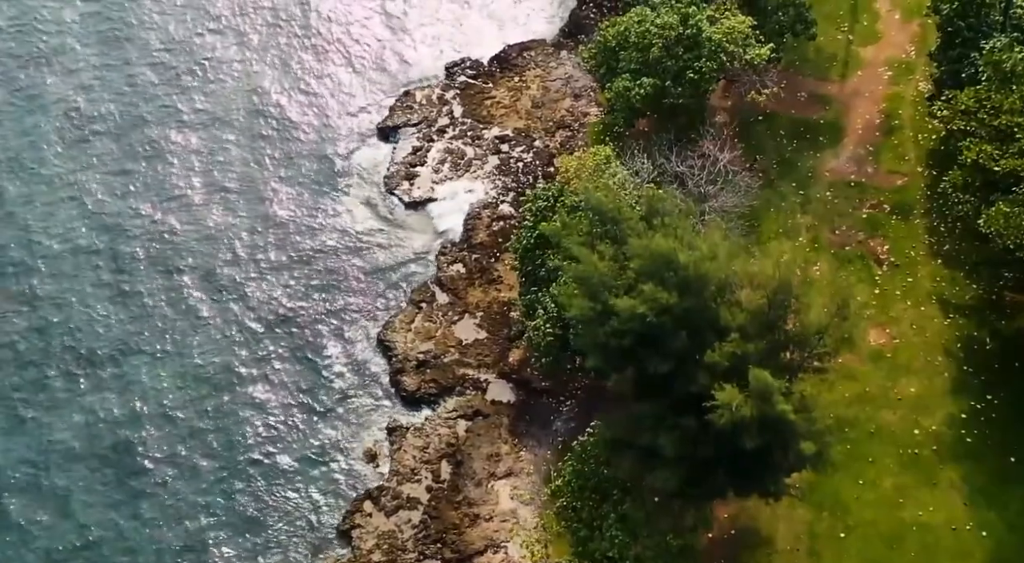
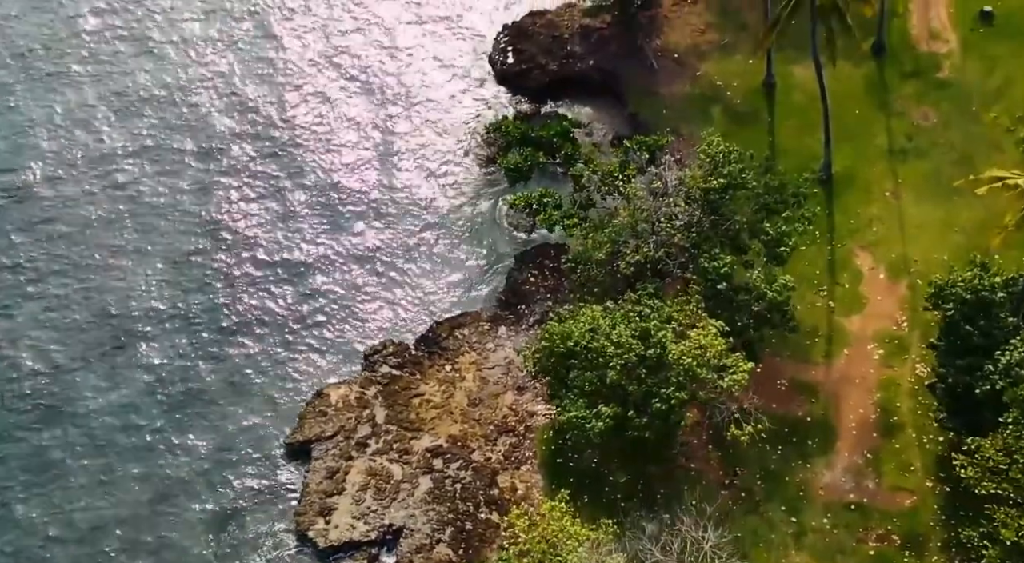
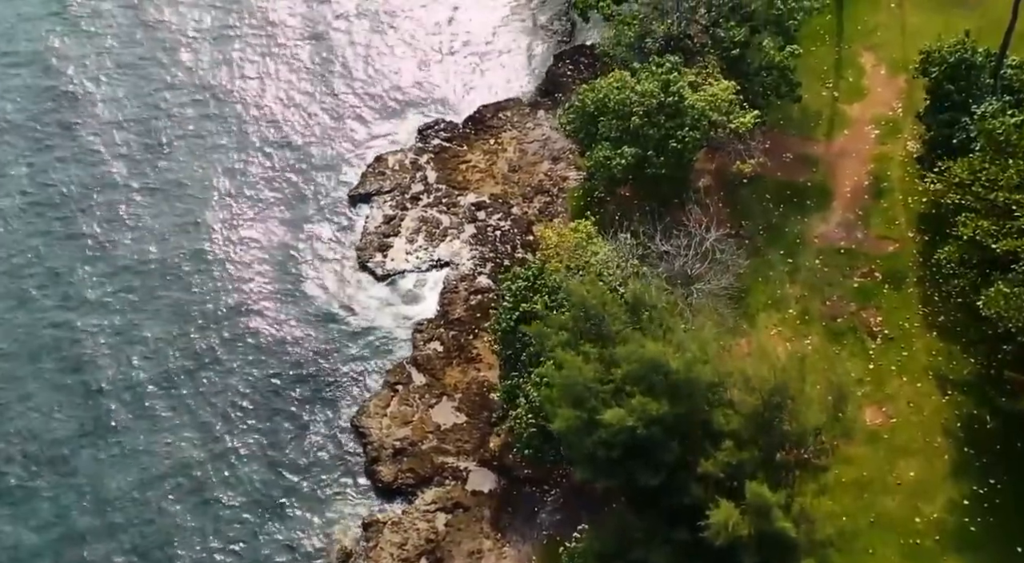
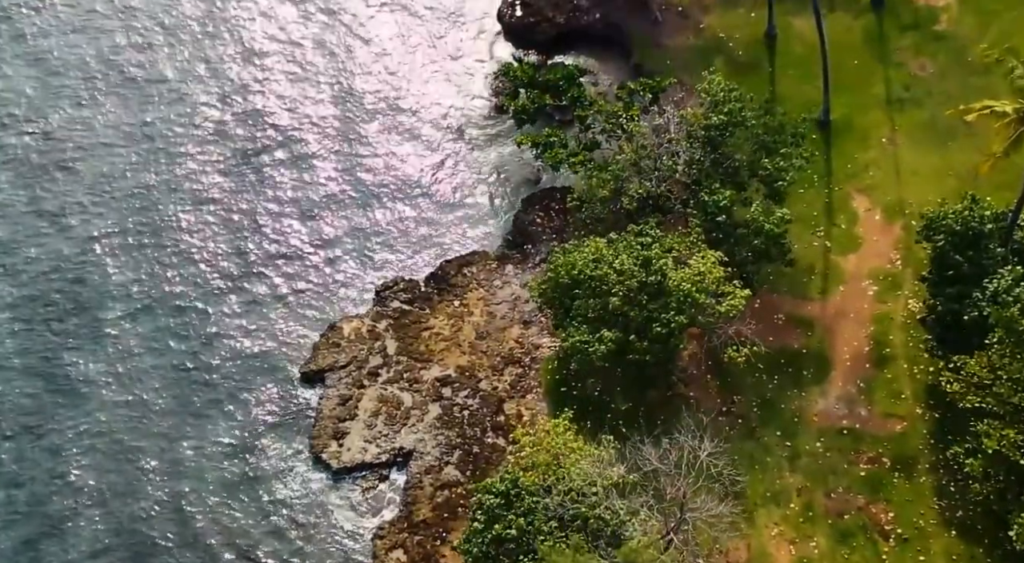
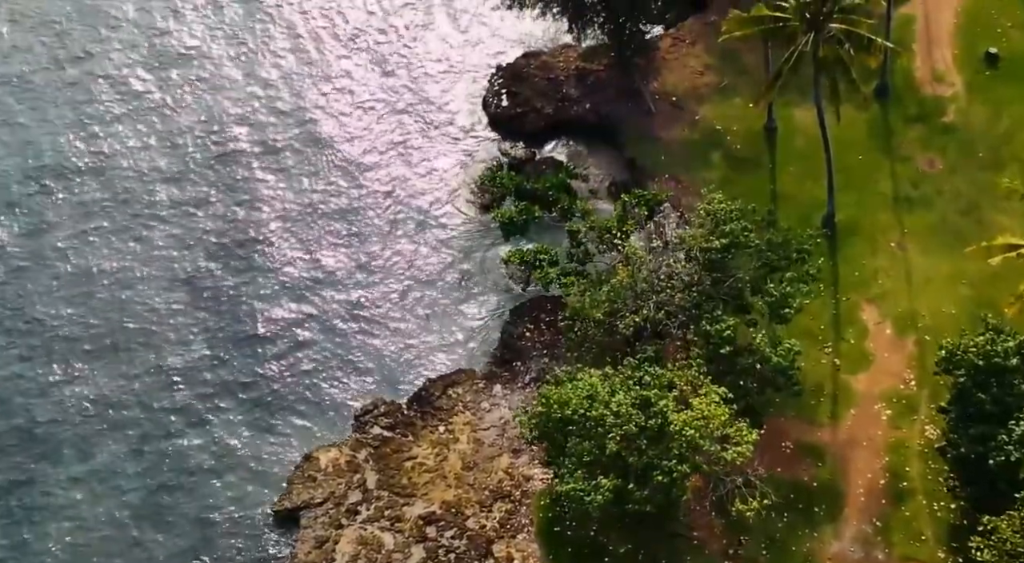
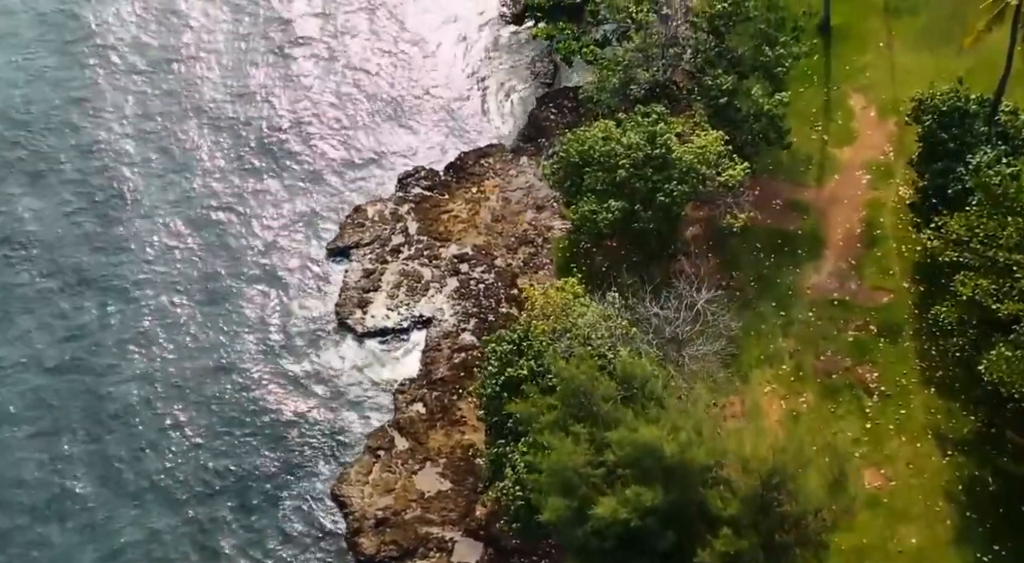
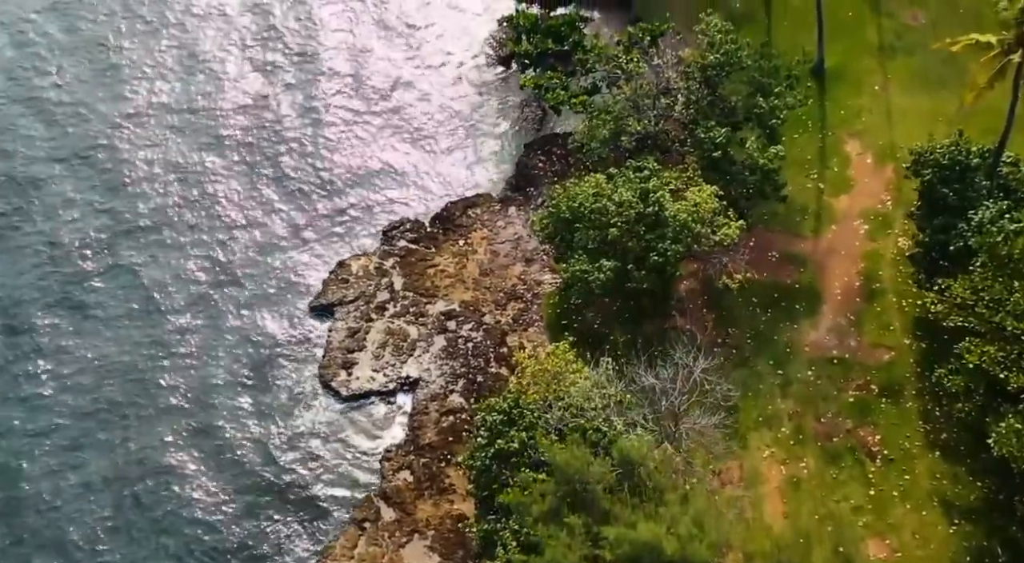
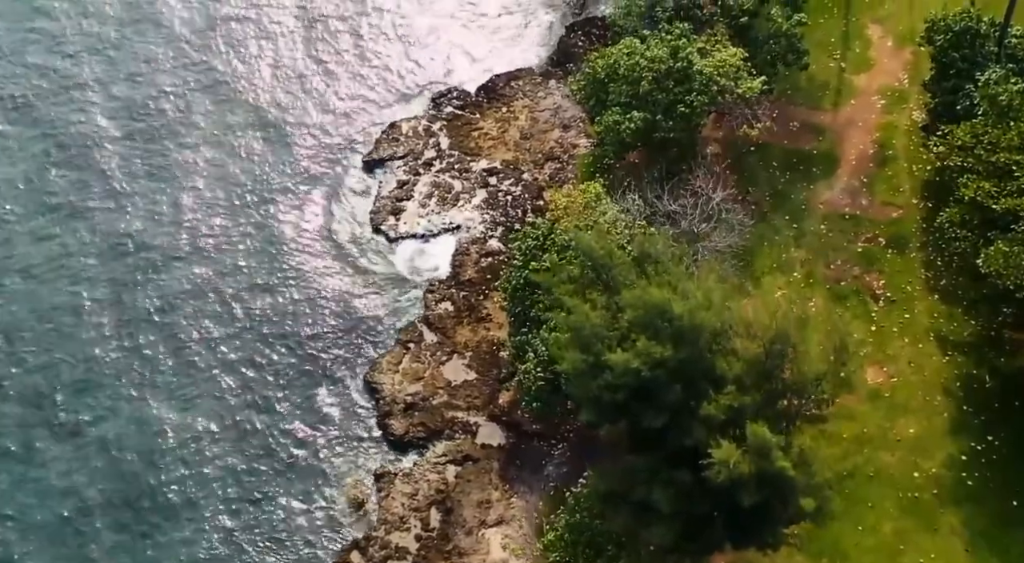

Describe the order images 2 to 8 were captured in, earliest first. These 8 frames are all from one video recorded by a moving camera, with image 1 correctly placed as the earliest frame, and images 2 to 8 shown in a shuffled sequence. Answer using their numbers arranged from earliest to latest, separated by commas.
8, 3, 6, 7, 4, 2, 5
